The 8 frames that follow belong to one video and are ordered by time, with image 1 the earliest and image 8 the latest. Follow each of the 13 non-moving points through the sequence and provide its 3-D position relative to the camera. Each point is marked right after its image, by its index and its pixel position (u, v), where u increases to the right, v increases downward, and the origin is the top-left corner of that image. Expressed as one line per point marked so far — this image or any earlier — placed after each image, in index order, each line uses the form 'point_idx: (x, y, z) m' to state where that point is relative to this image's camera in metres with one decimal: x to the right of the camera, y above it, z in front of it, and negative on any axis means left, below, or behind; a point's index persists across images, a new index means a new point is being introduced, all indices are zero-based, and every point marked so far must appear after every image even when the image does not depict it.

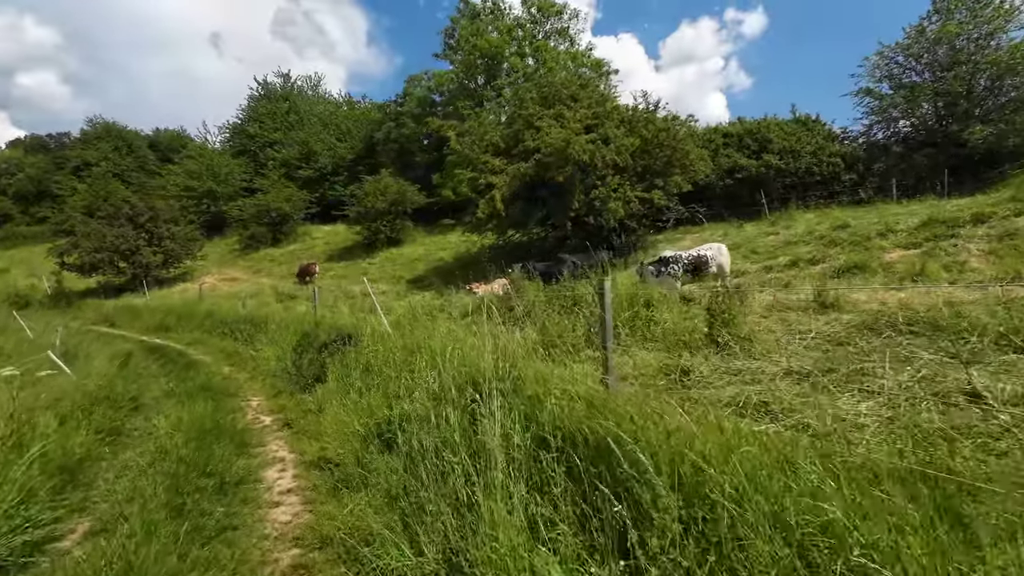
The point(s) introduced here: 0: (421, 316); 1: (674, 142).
0: (-2.0, -0.8, +9.7) m
1: (+6.0, +5.5, +16.1) m
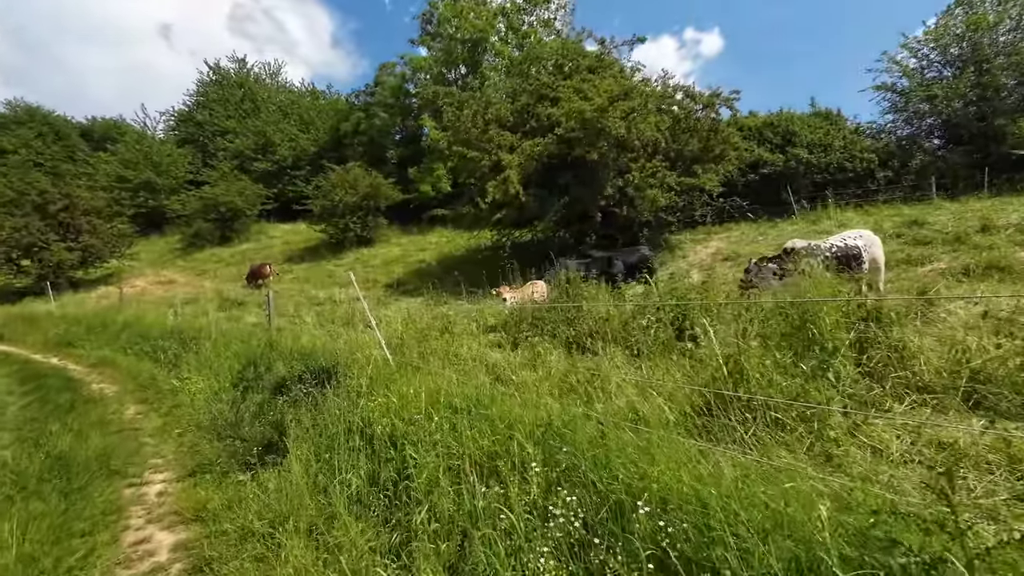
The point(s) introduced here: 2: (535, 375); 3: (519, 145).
0: (-1.2, -0.8, +6.5) m
1: (+6.3, +5.2, +13.6) m
2: (+0.3, -1.0, +4.4) m
3: (+0.3, +4.5, +13.4) m
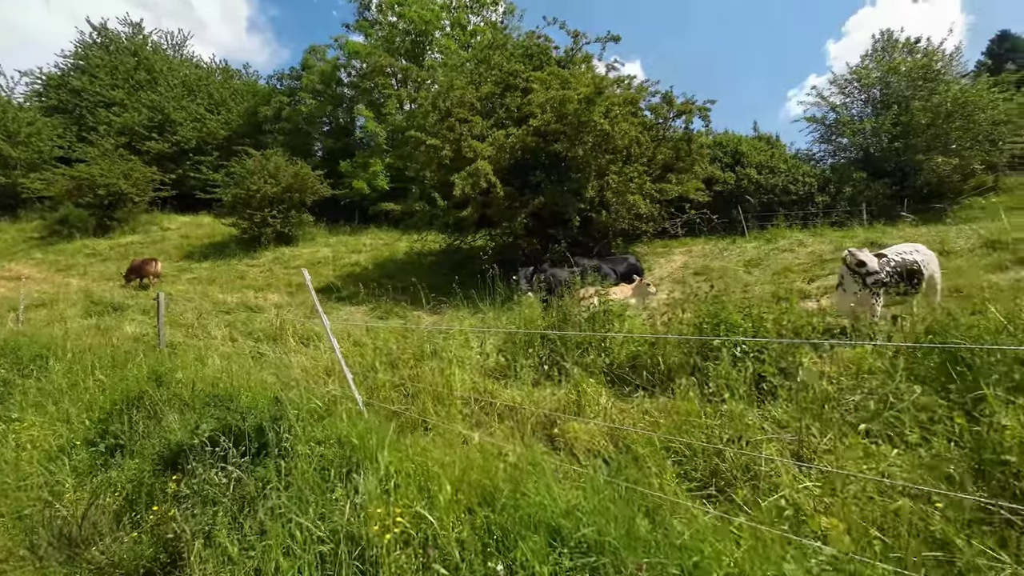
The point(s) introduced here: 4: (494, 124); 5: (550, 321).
0: (-1.0, -0.9, +4.7) m
1: (+5.3, +4.8, +13.1) m
2: (+0.7, -1.1, +2.9) m
3: (-0.7, +4.3, +11.8) m
4: (-0.5, +4.6, +12.0) m
5: (+0.4, -0.4, +5.3) m
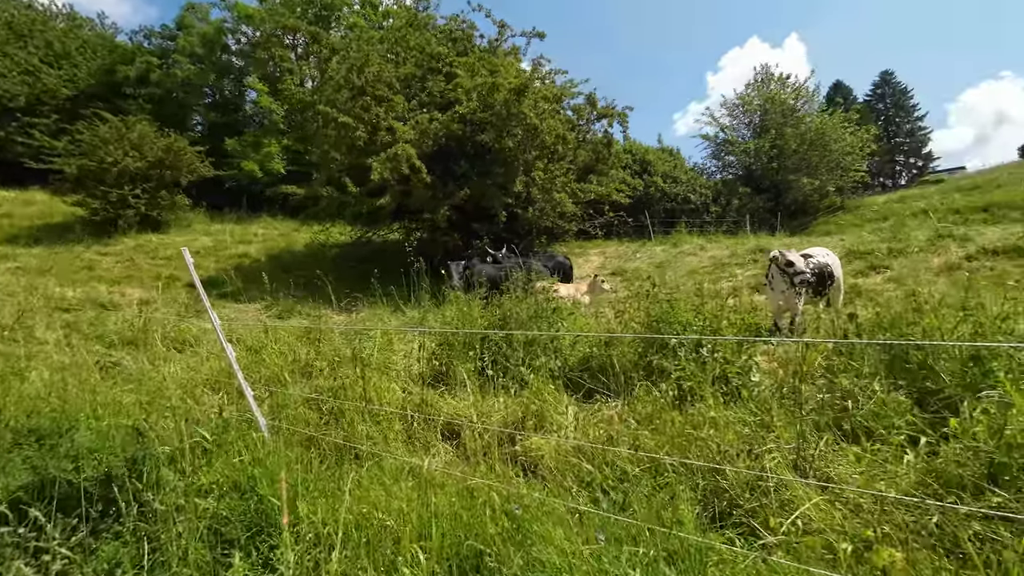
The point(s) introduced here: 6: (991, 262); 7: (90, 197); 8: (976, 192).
0: (-1.6, -0.8, +3.8) m
1: (+2.9, +4.8, +13.4) m
2: (+0.5, -1.1, +2.5) m
3: (-2.6, +4.3, +10.9) m
4: (-2.5, +4.7, +11.1) m
5: (-0.3, -0.3, +4.8) m
6: (+10.8, +0.6, +9.7) m
7: (-16.6, +3.5, +16.8) m
8: (+19.8, +4.1, +18.3) m
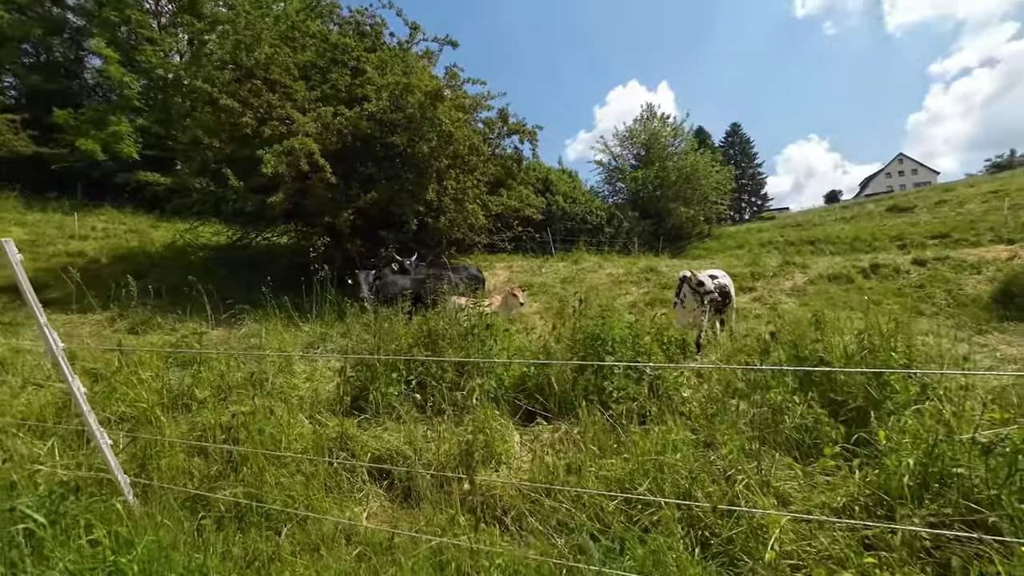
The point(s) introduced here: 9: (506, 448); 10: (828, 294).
0: (-2.0, -0.9, +3.1) m
1: (+0.1, +4.4, +13.6) m
2: (+0.3, -1.1, +2.2) m
3: (-4.7, +4.1, +9.8) m
4: (-4.6, +4.5, +10.1) m
5: (-1.0, -0.5, +4.3) m
6: (+8.6, +0.1, +11.8) m
7: (-19.7, +3.5, +12.2) m
8: (+15.3, +3.2, +22.4) m
9: (0.0, -1.1, +3.0) m
10: (+7.5, -0.1, +10.1) m
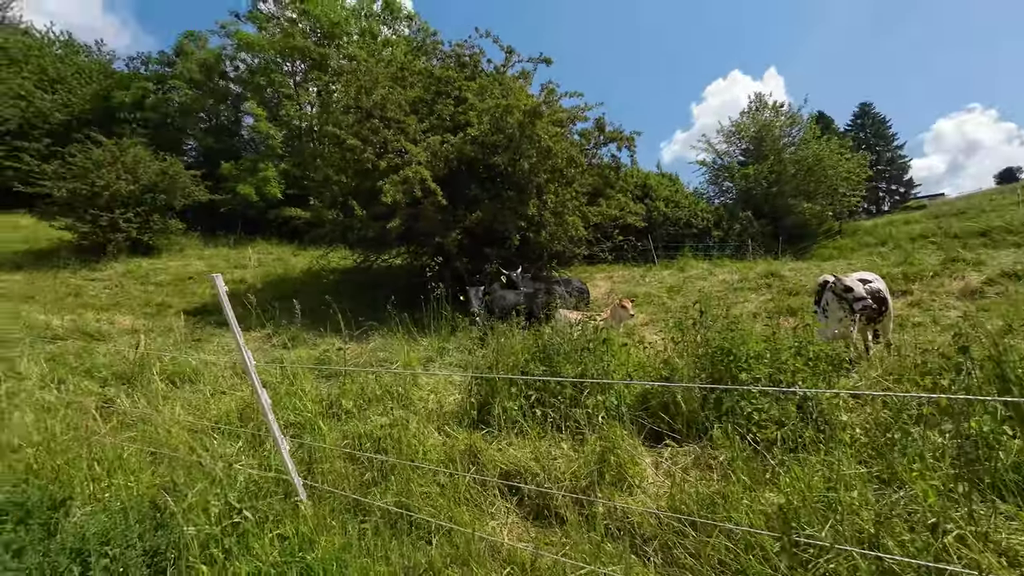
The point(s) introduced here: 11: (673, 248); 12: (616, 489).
0: (-1.1, -1.1, +3.3) m
1: (+3.1, +4.0, +13.3) m
2: (+1.0, -1.2, +2.0) m
3: (-2.3, +3.7, +10.7) m
4: (-2.2, +4.0, +10.9) m
5: (+0.2, -0.6, +4.4) m
6: (+11.2, +0.1, +9.6) m
7: (-16.4, +2.5, +16.2) m
8: (+20.0, +3.1, +18.6) m
9: (+0.8, -1.2, +2.8) m
10: (+9.7, -0.1, +8.2) m
11: (+7.3, +1.8, +19.4) m
12: (+0.7, -1.3, +2.8) m
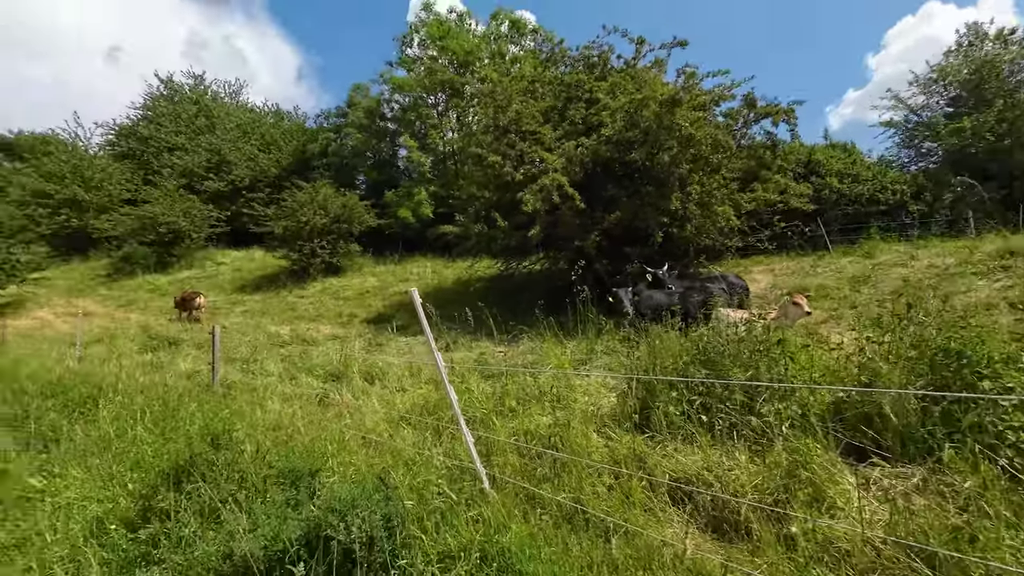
0: (+0.2, -1.1, +3.5) m
1: (+7.0, +4.2, +11.8) m
2: (+1.8, -1.2, +1.6) m
3: (+1.0, +3.6, +11.0) m
4: (+1.2, +3.9, +11.2) m
5: (+1.7, -0.6, +4.1) m
6: (+13.7, +0.6, +5.7) m
7: (-10.6, +1.7, +20.6) m
8: (+24.7, +4.1, +11.6) m
9: (+1.9, -1.2, +2.5) m
10: (+11.9, +0.3, +4.9) m
11: (+13.0, +2.2, +16.3) m
12: (+1.7, -1.3, +2.5) m
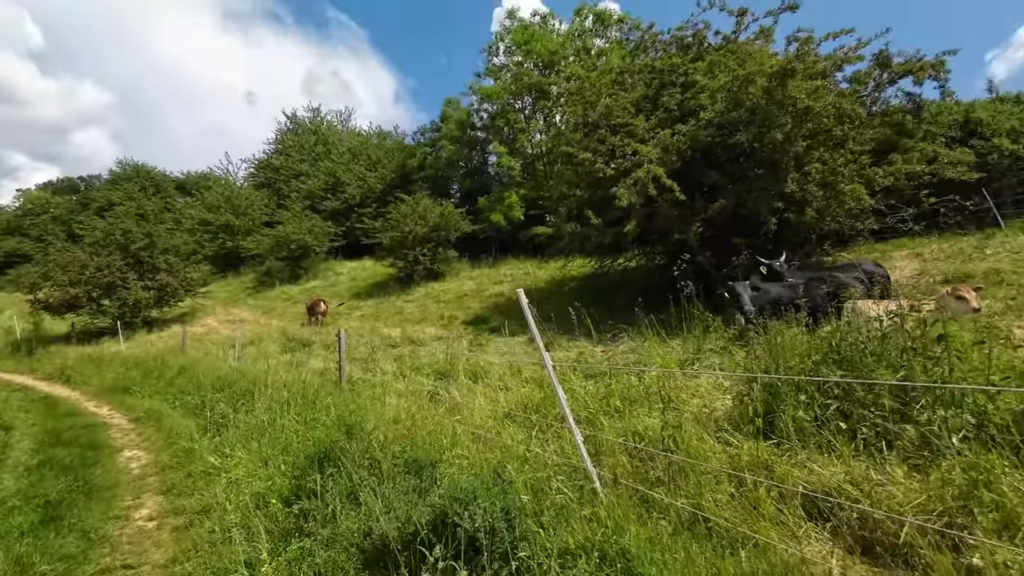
0: (+1.1, -1.1, +3.4) m
1: (+9.3, +4.5, +10.1) m
2: (+2.2, -1.1, +1.2) m
3: (+3.3, +3.7, +10.5) m
4: (+3.5, +4.0, +10.7) m
5: (+2.6, -0.5, +3.7) m
6: (+14.6, +1.1, +2.7) m
7: (-6.0, +1.5, +22.3) m
8: (+26.5, +5.0, +6.2) m
9: (+2.5, -1.1, +2.0) m
10: (+12.7, +0.8, +2.2) m
11: (+16.1, +2.7, +13.2) m
12: (+2.3, -1.2, +2.1) m
